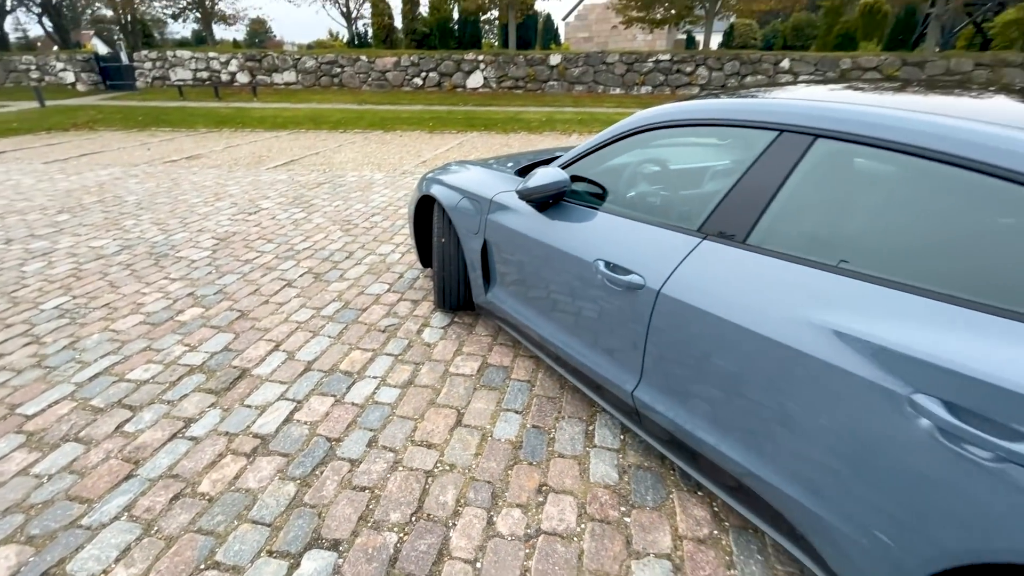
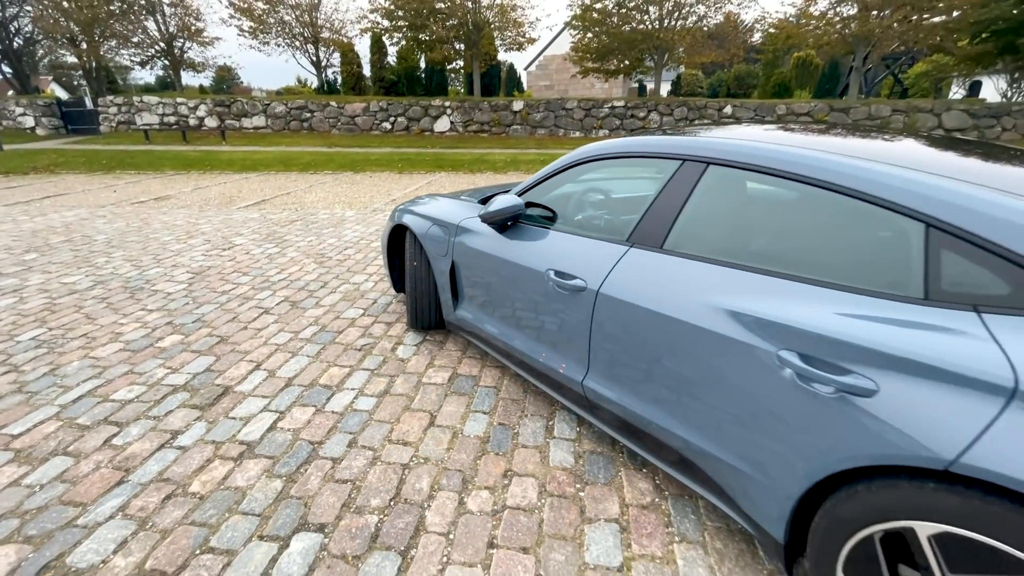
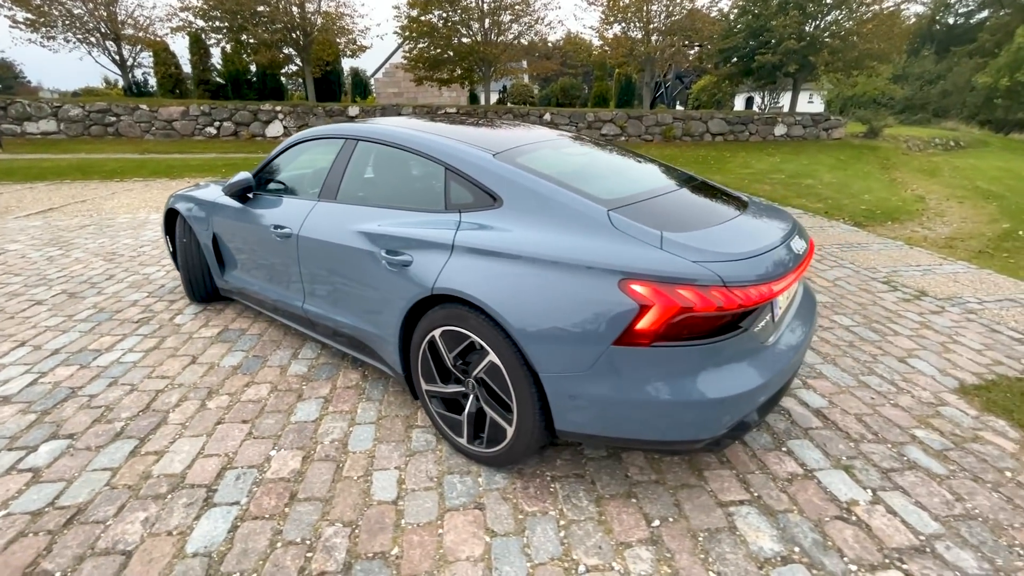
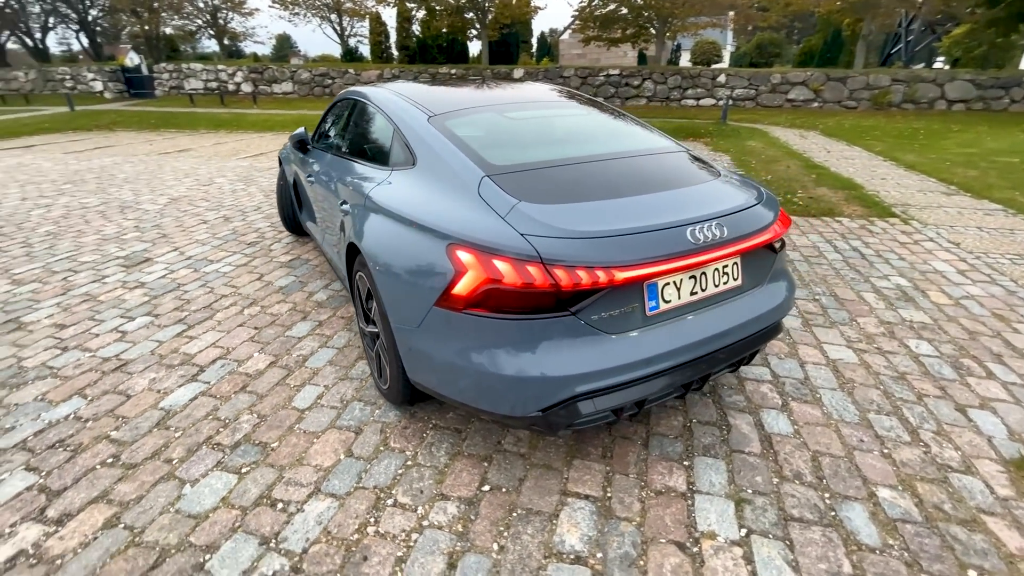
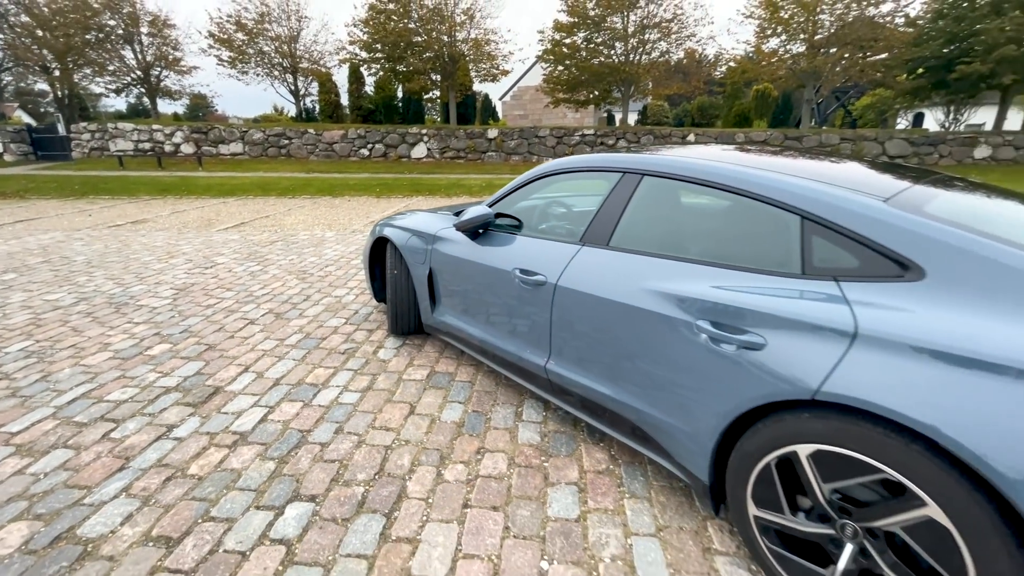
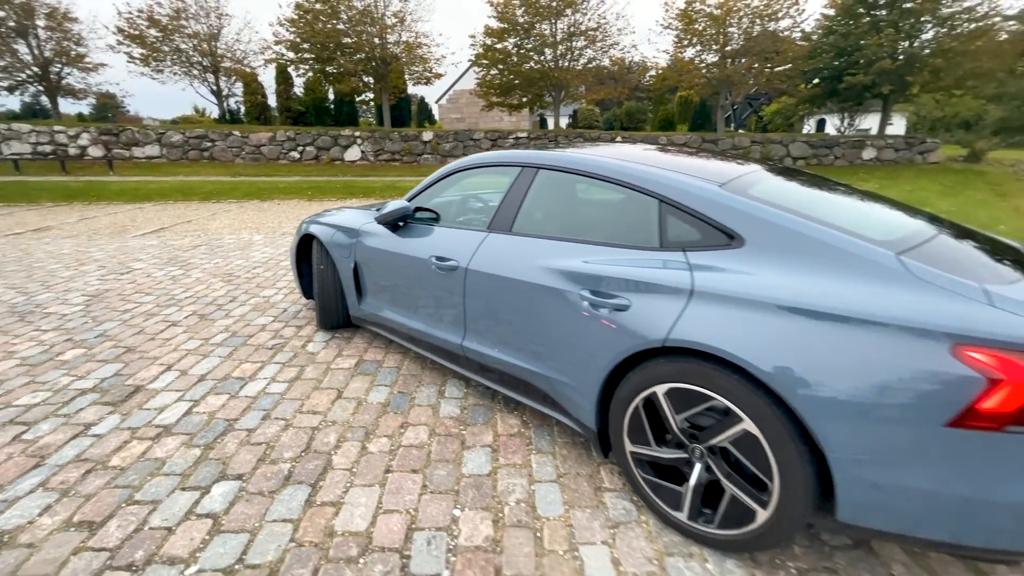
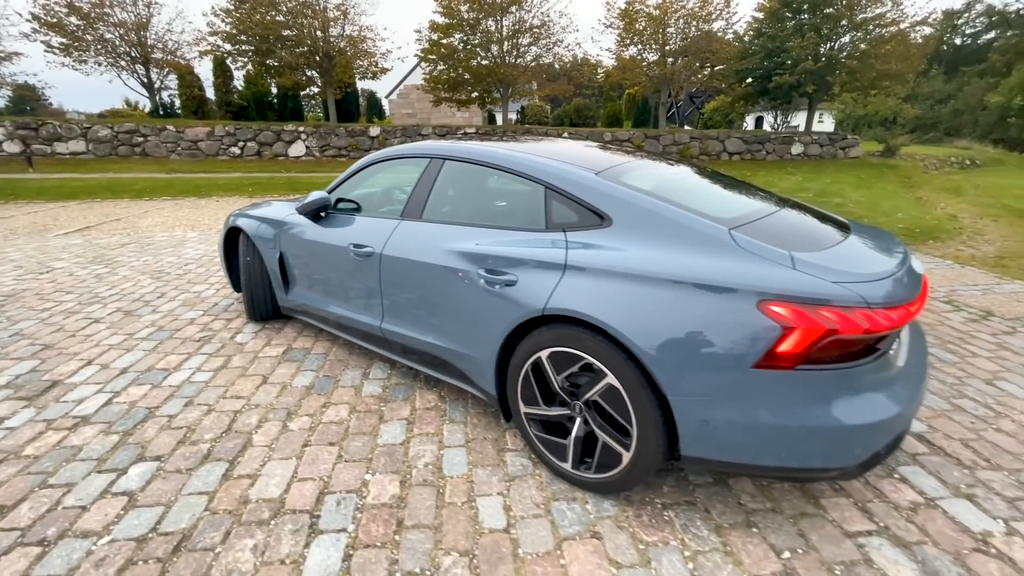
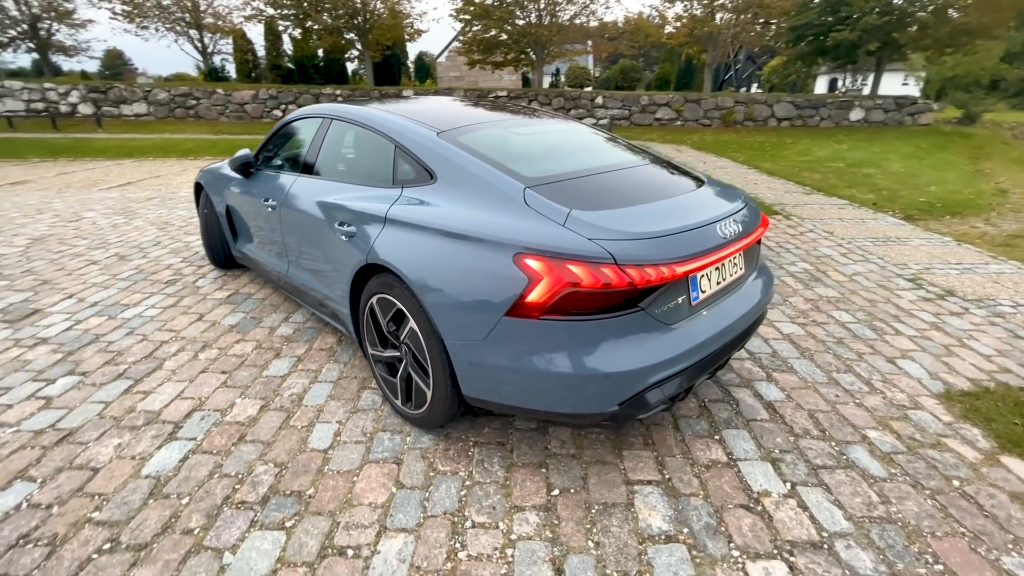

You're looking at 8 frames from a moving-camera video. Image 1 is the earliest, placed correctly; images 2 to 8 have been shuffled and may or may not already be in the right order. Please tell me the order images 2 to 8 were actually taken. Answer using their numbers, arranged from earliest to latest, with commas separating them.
2, 5, 6, 7, 3, 8, 4
